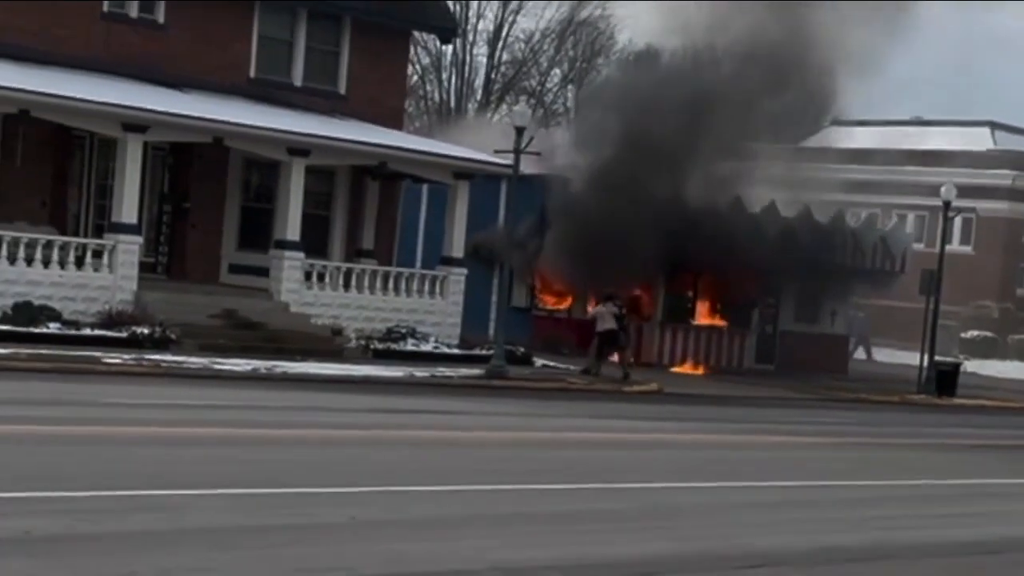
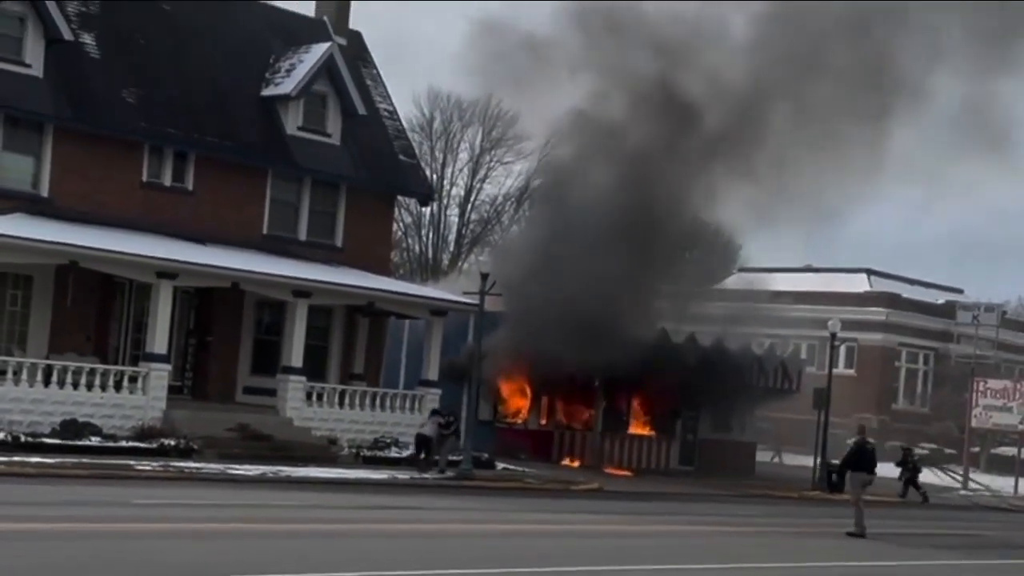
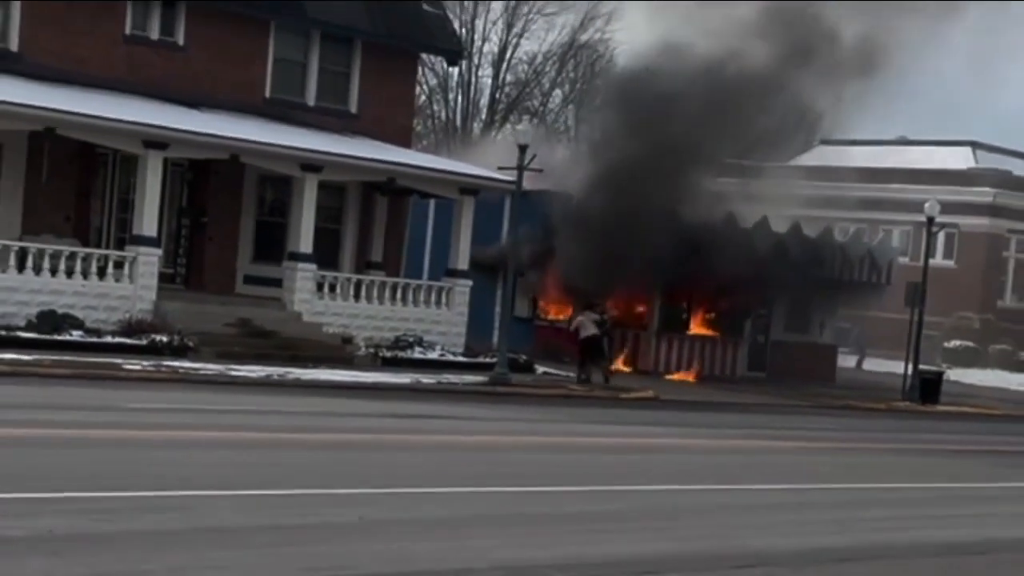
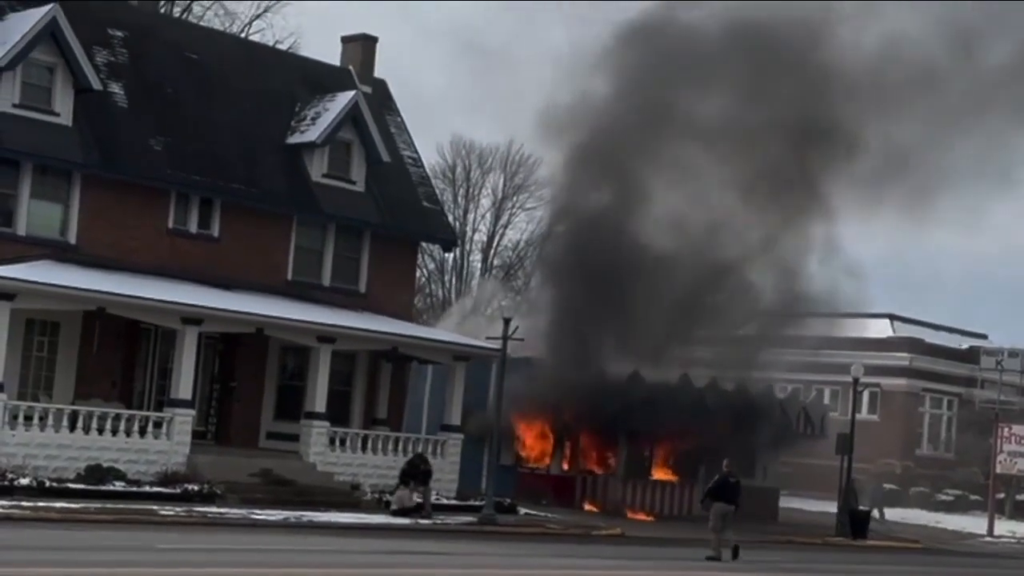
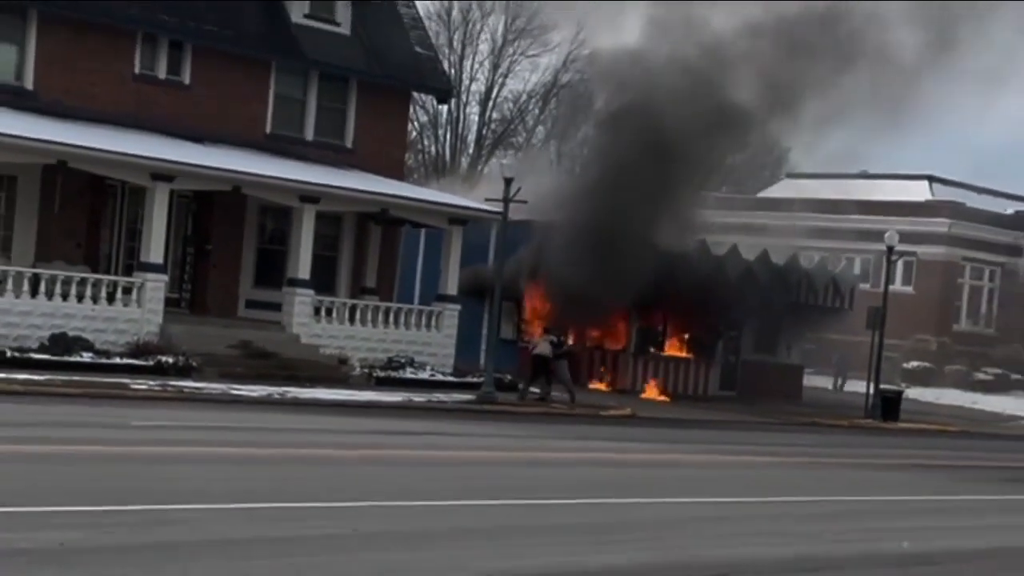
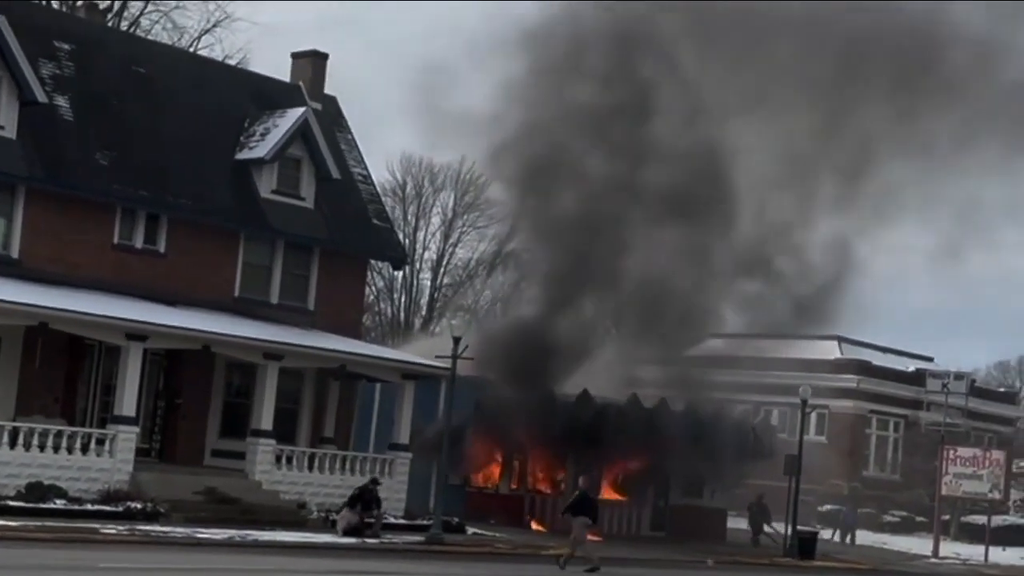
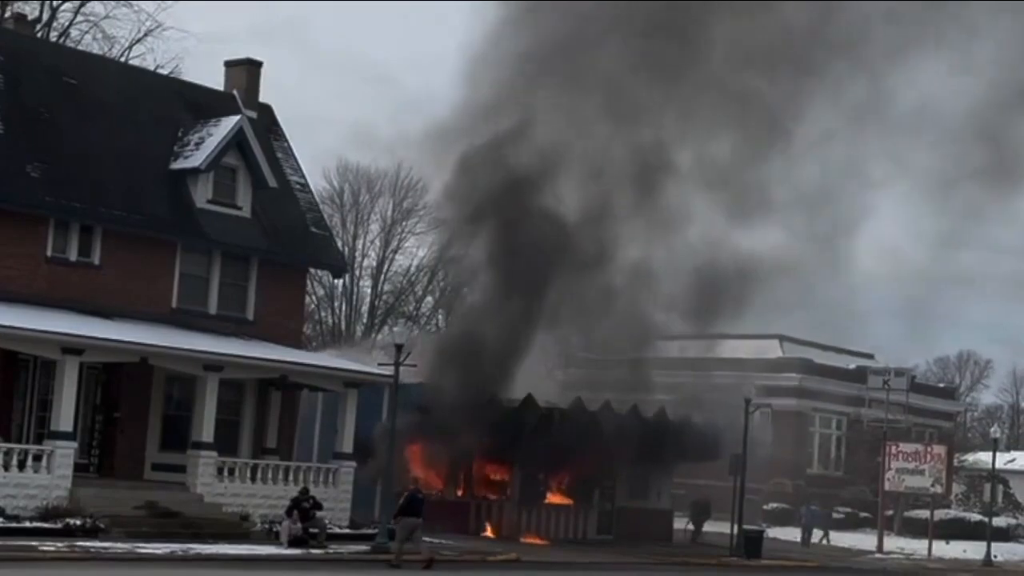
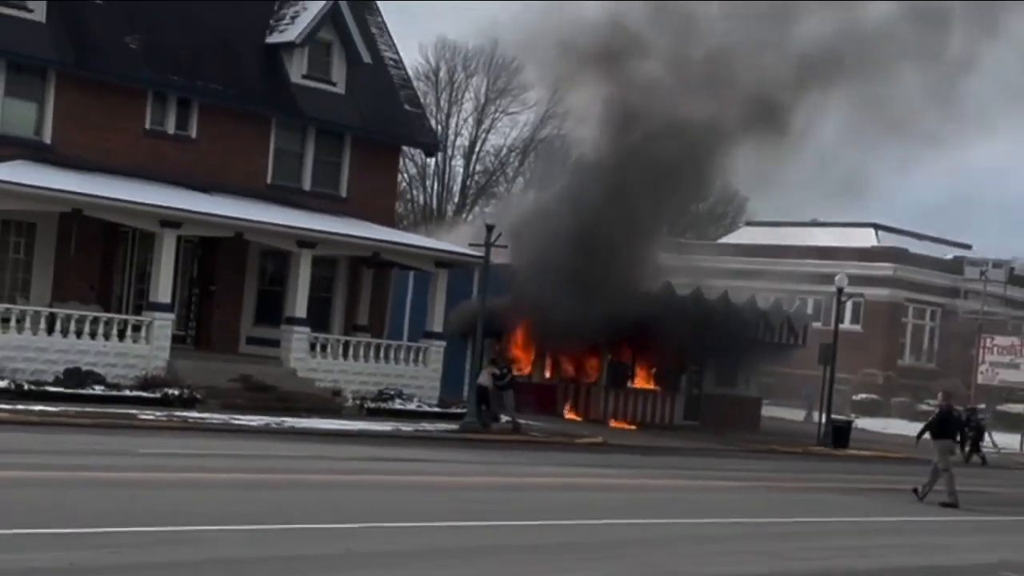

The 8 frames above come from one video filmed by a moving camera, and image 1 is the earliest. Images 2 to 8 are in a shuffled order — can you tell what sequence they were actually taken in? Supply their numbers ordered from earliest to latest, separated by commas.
3, 5, 8, 2, 4, 6, 7
